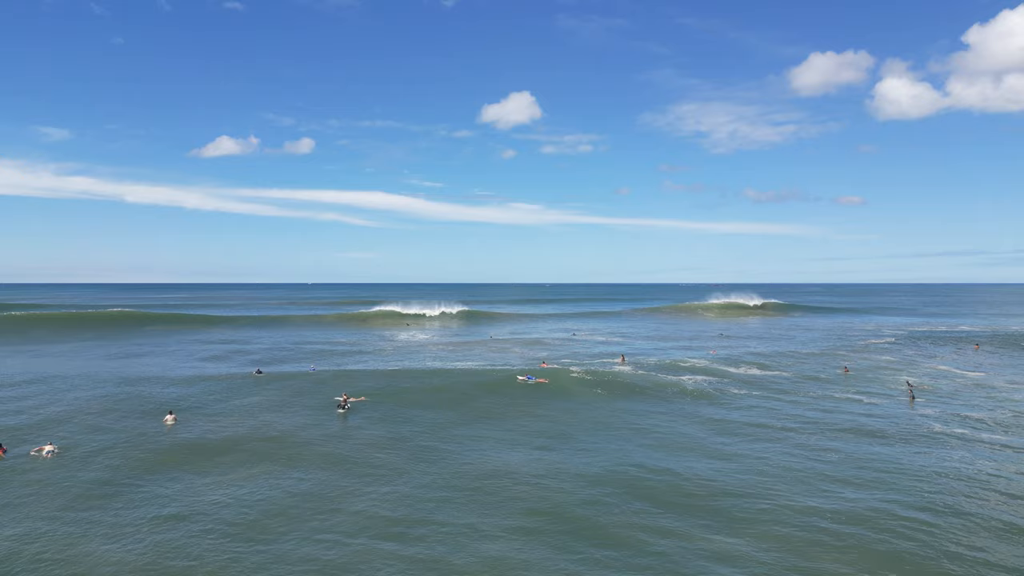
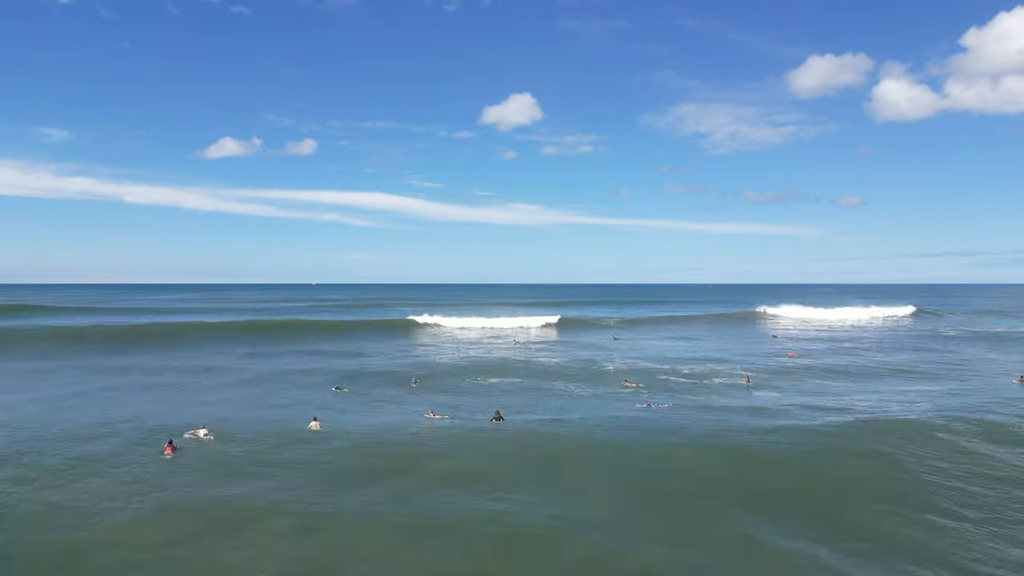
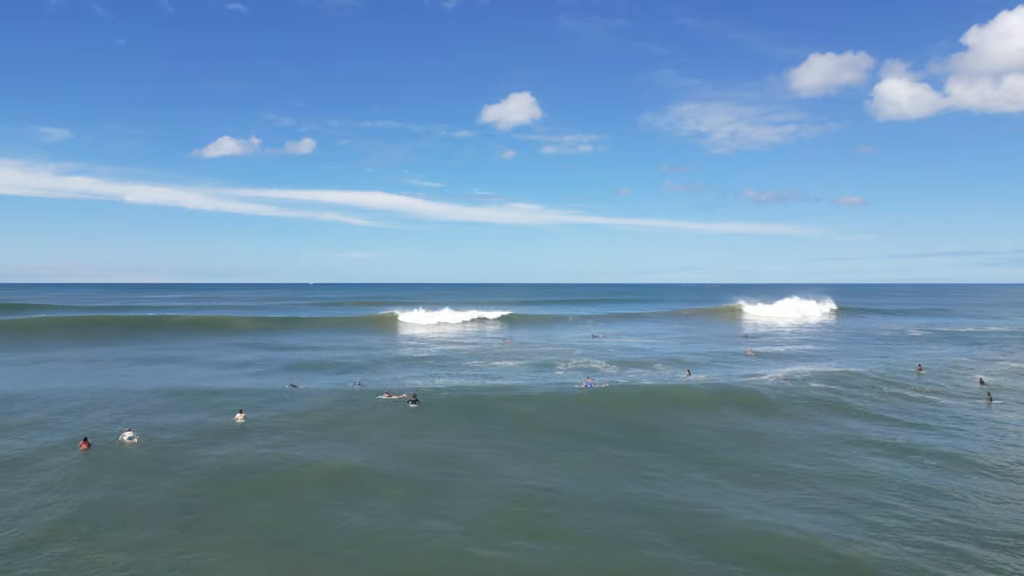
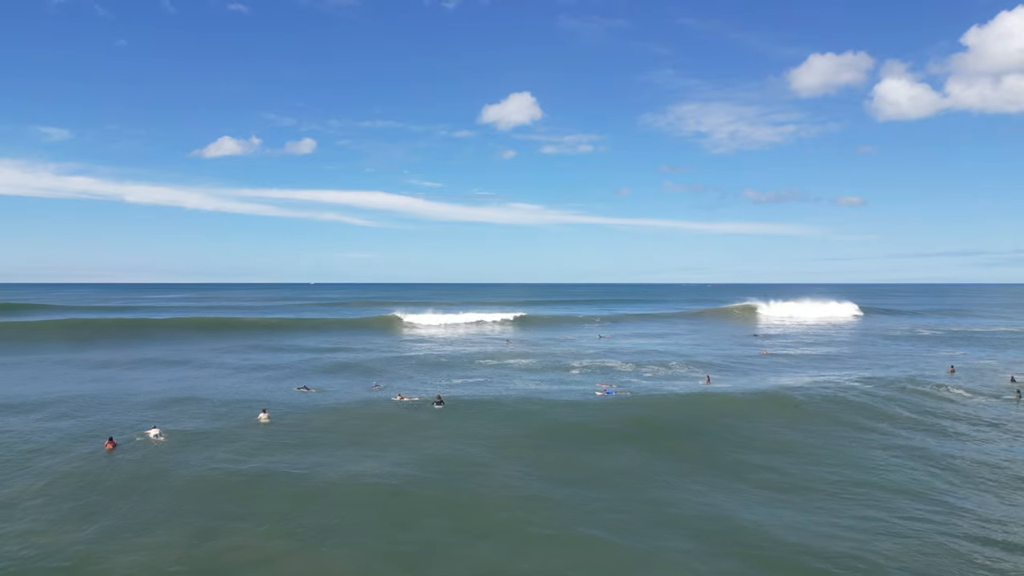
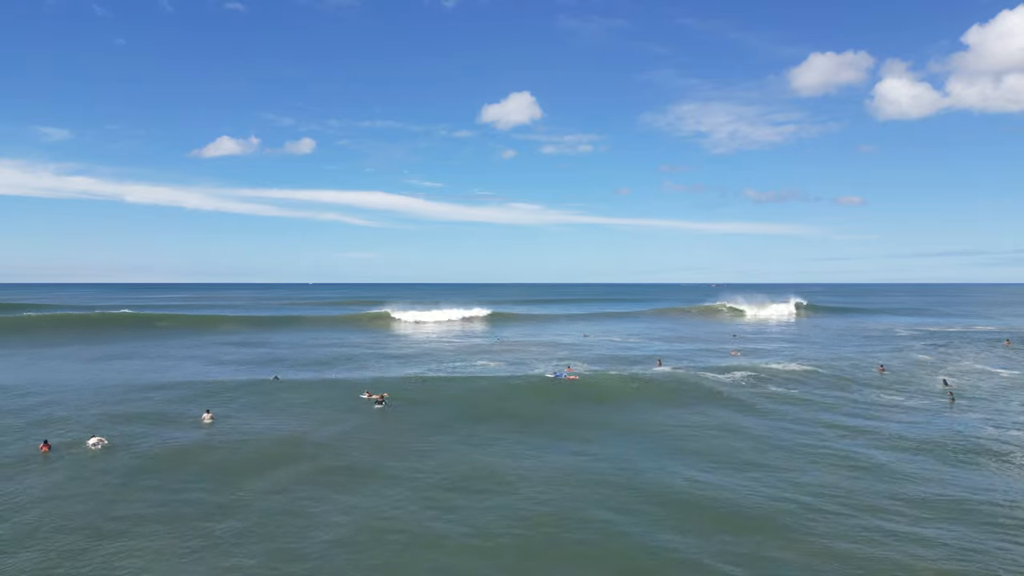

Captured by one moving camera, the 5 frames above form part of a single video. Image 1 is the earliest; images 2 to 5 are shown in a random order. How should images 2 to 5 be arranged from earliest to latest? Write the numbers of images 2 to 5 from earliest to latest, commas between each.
5, 3, 4, 2
